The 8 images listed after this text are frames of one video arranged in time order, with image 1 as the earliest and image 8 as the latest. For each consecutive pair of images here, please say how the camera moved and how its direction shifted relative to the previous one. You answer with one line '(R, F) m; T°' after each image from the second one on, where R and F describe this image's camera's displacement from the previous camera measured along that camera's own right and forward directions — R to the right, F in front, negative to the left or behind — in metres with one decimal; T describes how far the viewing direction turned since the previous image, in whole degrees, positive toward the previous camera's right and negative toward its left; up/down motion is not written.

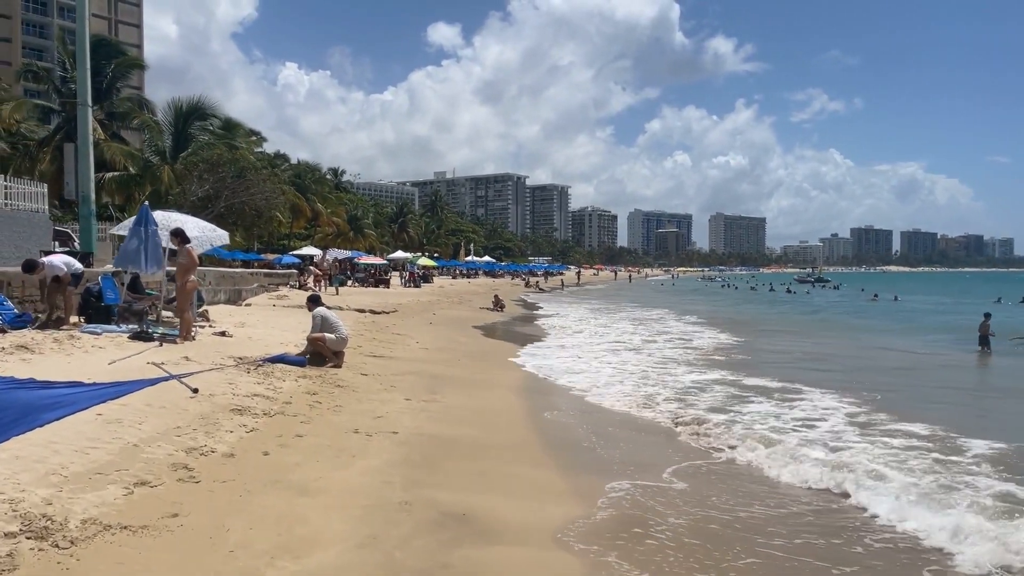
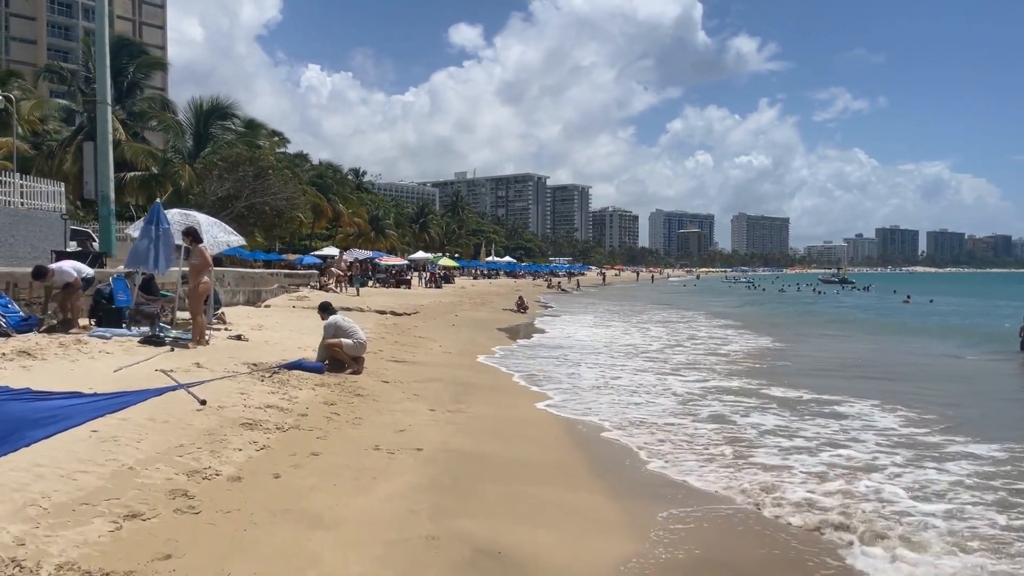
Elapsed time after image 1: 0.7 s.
(-0.1, +0.7) m; -2°
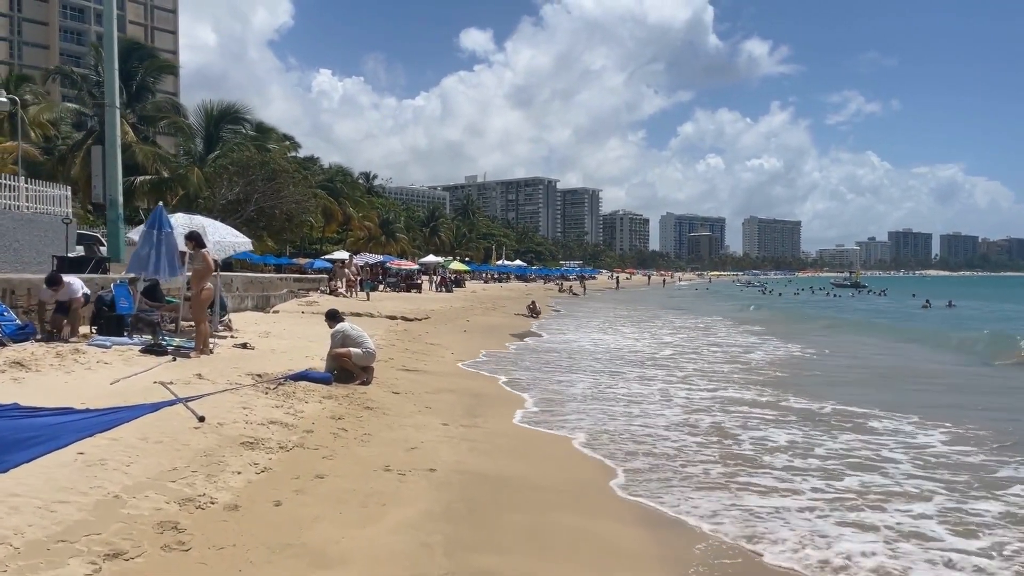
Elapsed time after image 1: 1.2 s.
(-0.1, +0.5) m; -1°
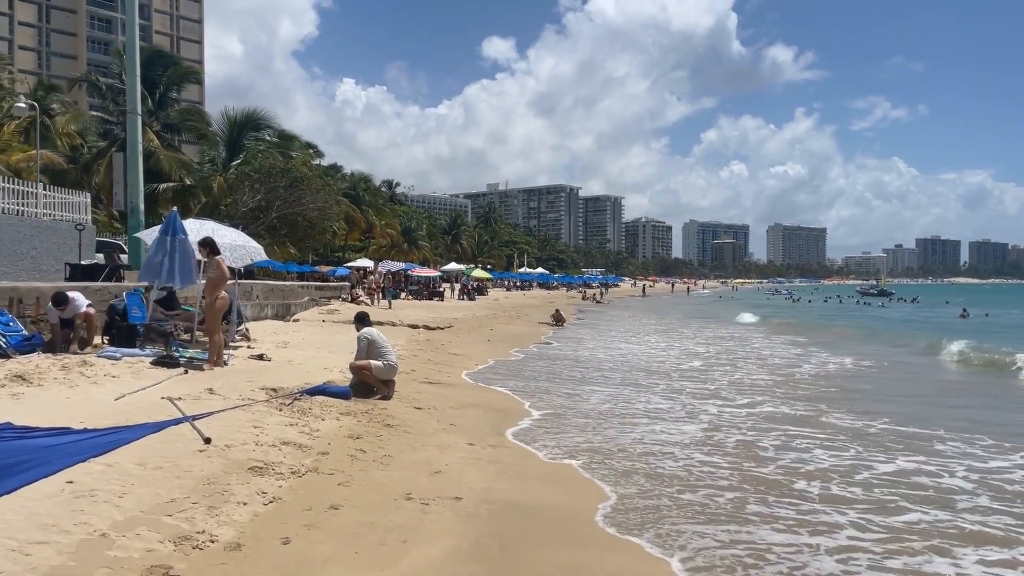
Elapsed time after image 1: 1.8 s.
(-0.1, +0.6) m; -2°
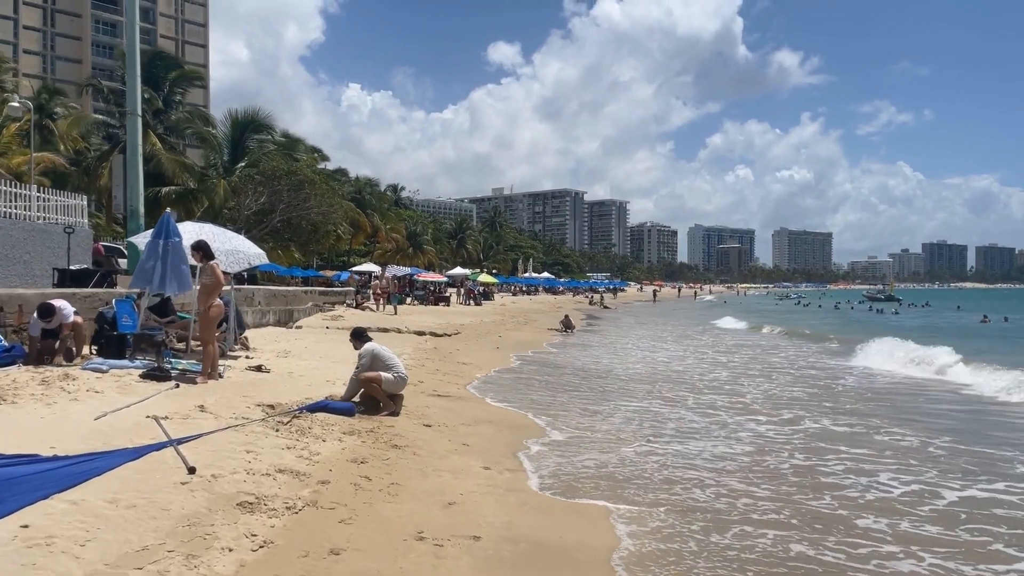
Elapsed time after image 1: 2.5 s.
(-0.1, +0.7) m; 0°
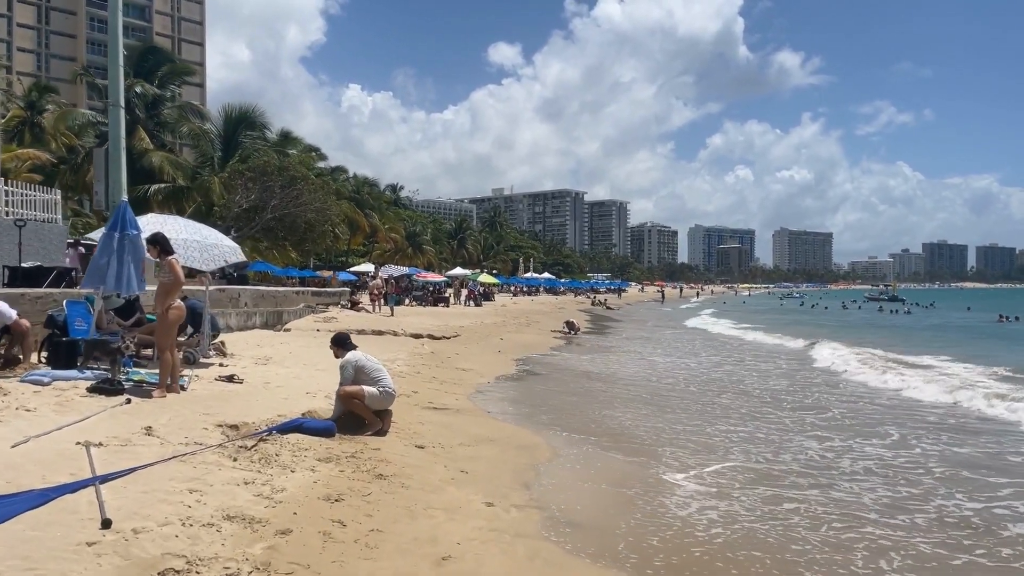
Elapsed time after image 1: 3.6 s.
(-0.1, +1.2) m; 0°
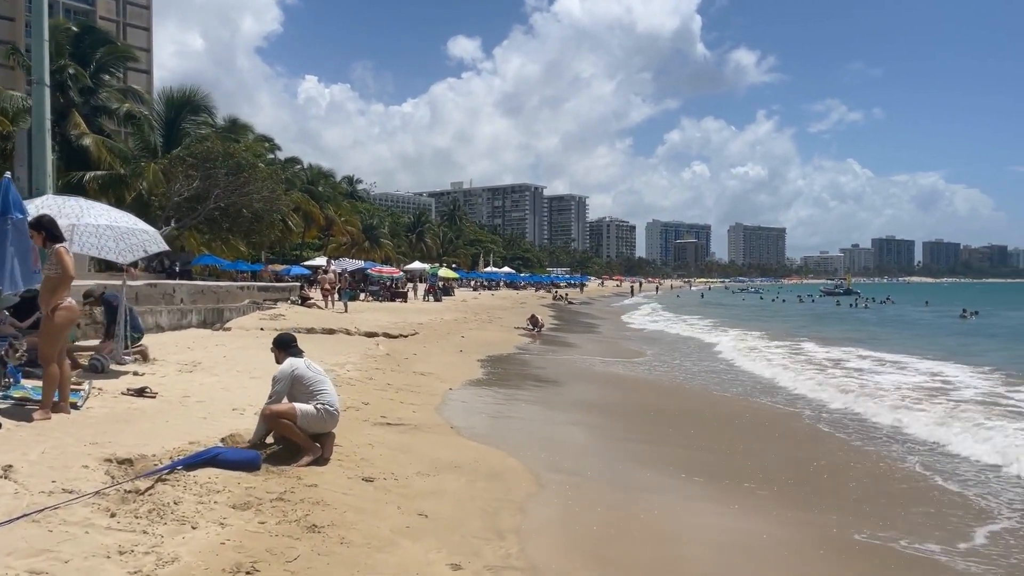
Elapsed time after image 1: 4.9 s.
(-0.1, +1.3) m; +3°
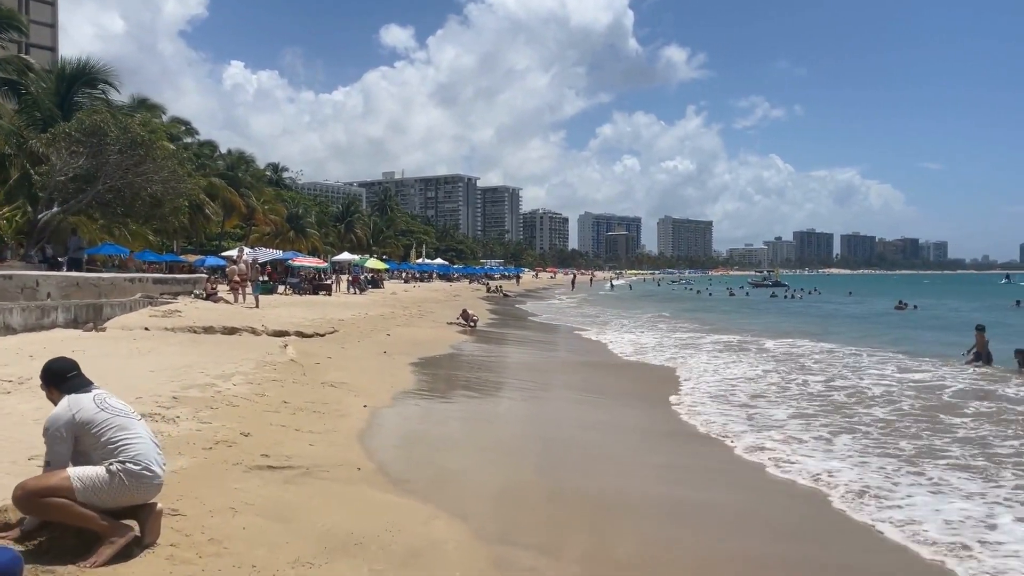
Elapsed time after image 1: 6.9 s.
(0.0, +2.1) m; +5°
